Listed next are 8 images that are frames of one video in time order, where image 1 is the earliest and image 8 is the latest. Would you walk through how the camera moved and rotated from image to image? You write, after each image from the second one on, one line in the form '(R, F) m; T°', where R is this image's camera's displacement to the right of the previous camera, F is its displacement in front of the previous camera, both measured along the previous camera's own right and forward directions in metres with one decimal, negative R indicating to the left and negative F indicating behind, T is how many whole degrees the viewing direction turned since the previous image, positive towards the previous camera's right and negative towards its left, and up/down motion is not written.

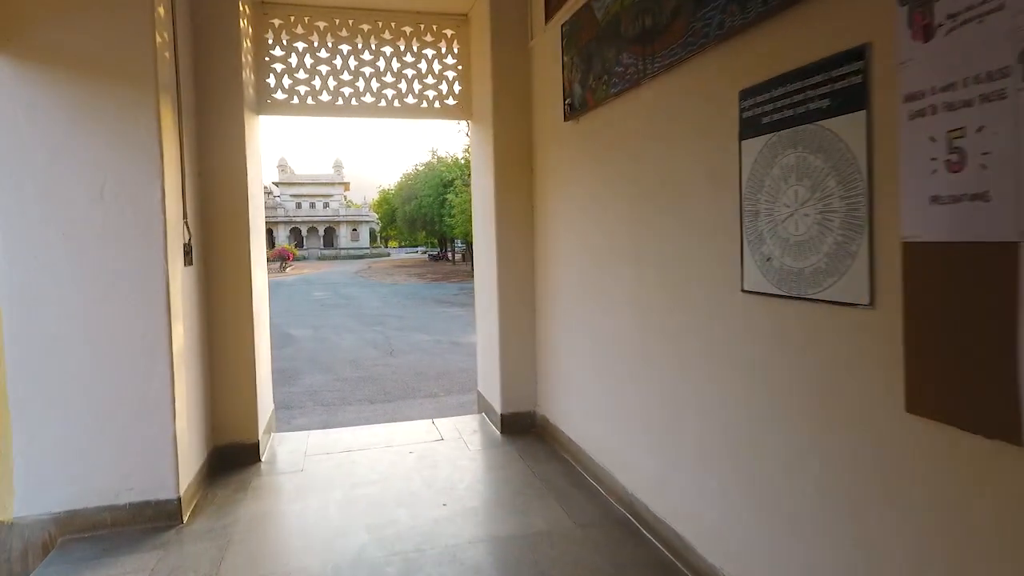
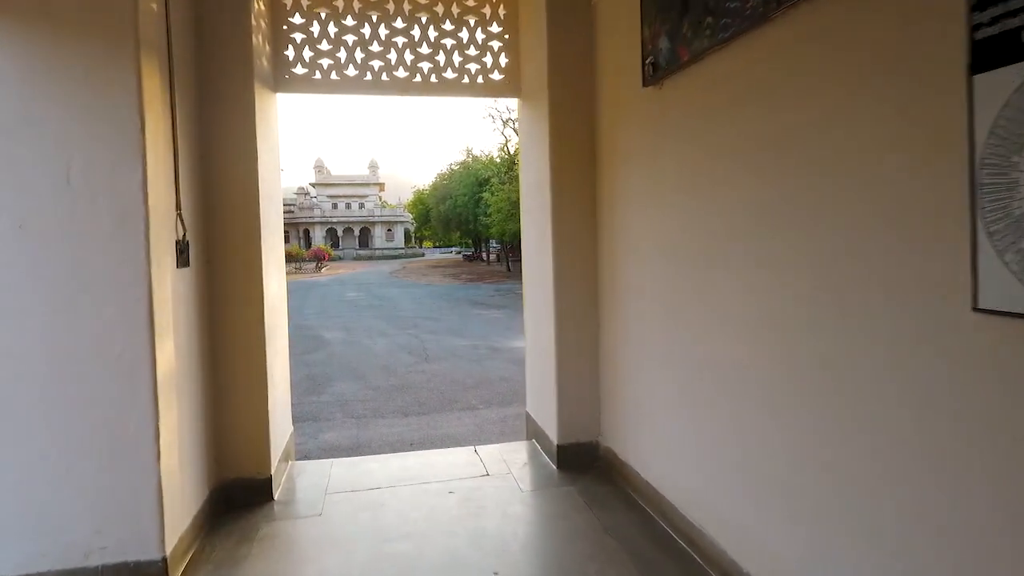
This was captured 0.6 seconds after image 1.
(-0.2, +0.8) m; -3°
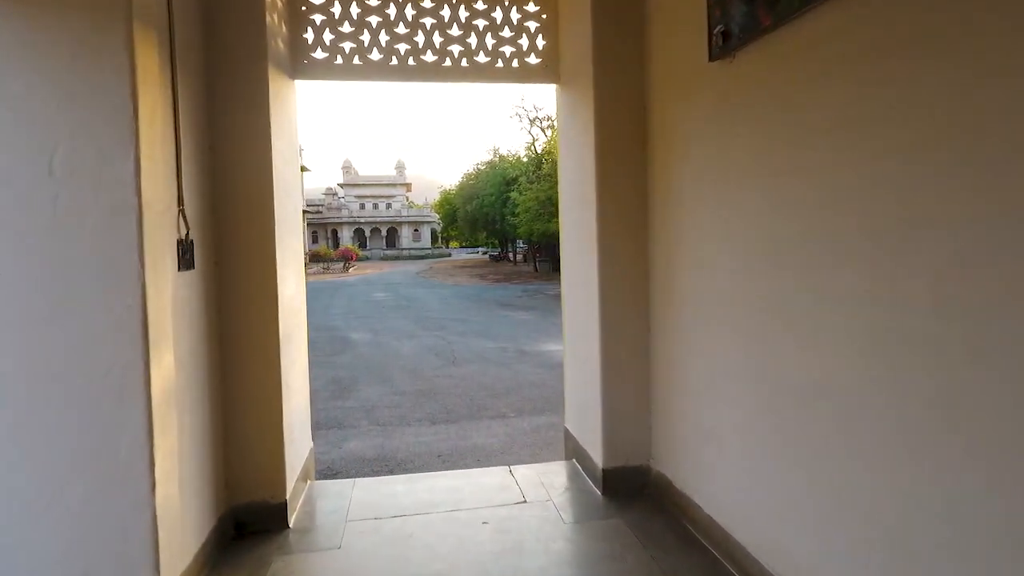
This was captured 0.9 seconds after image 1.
(-0.1, +0.4) m; -2°
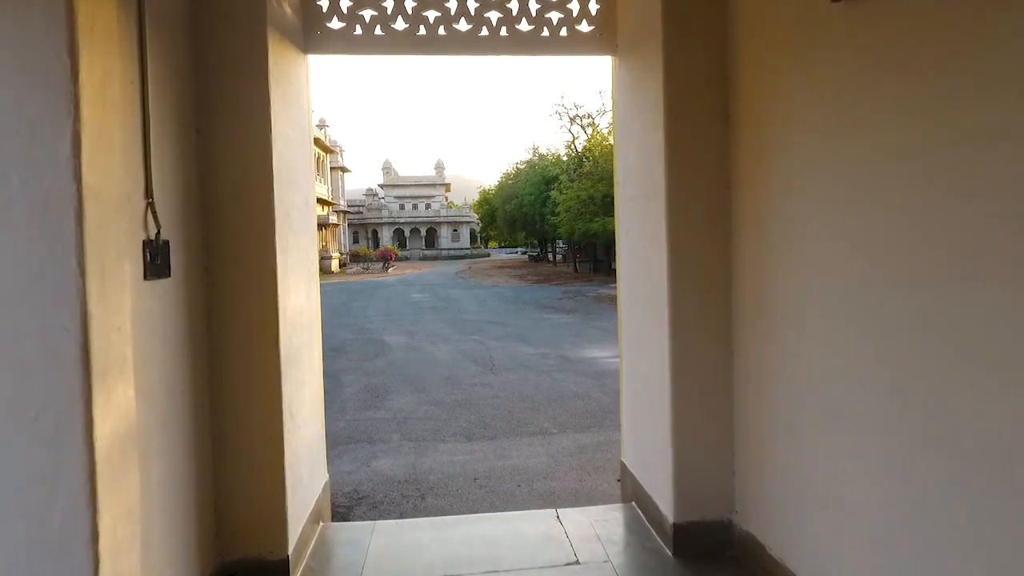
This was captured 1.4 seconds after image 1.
(-0.1, +0.7) m; -3°
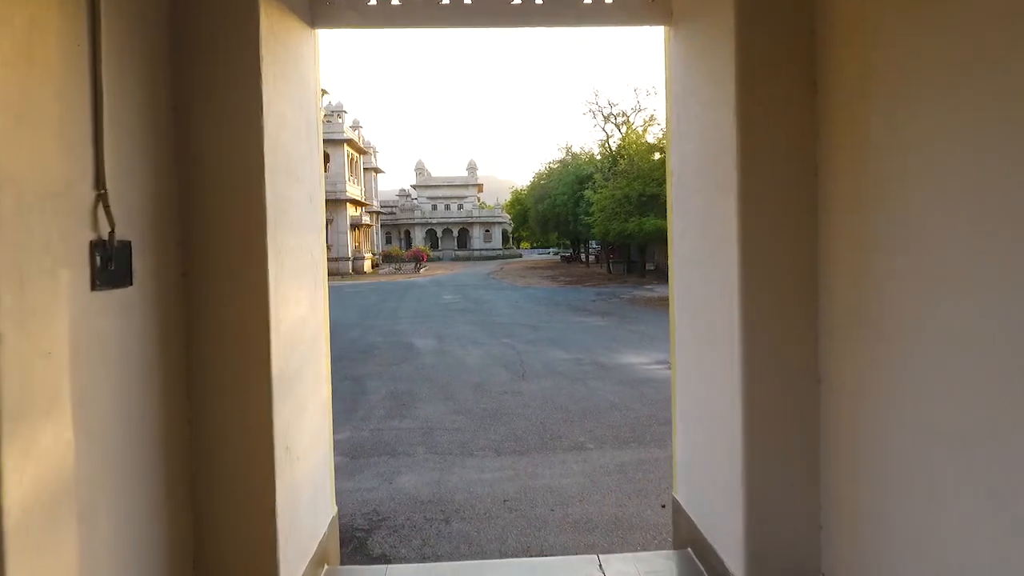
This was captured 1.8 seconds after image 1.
(0.0, +0.5) m; -3°
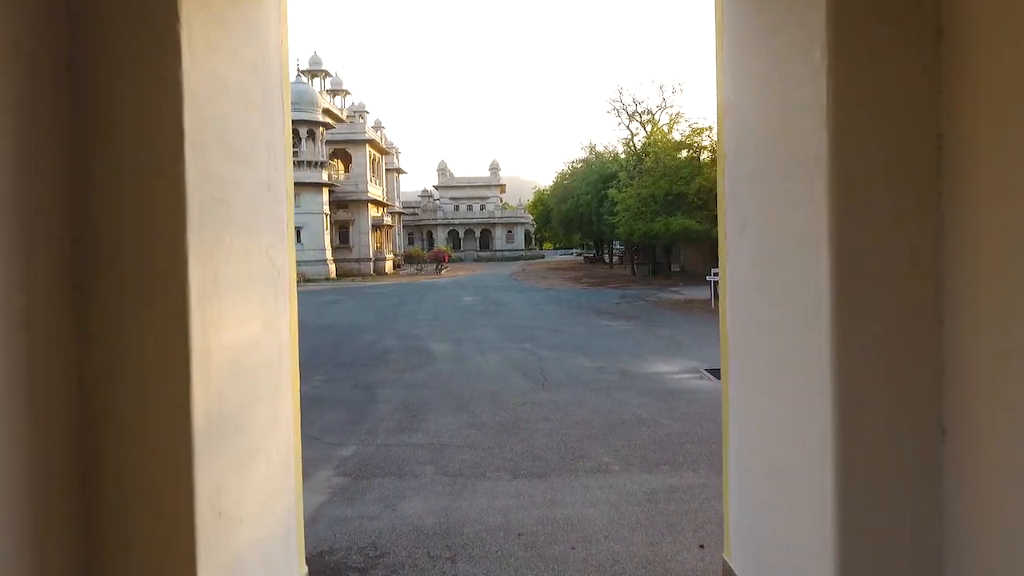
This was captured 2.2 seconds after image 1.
(0.0, +0.6) m; -2°
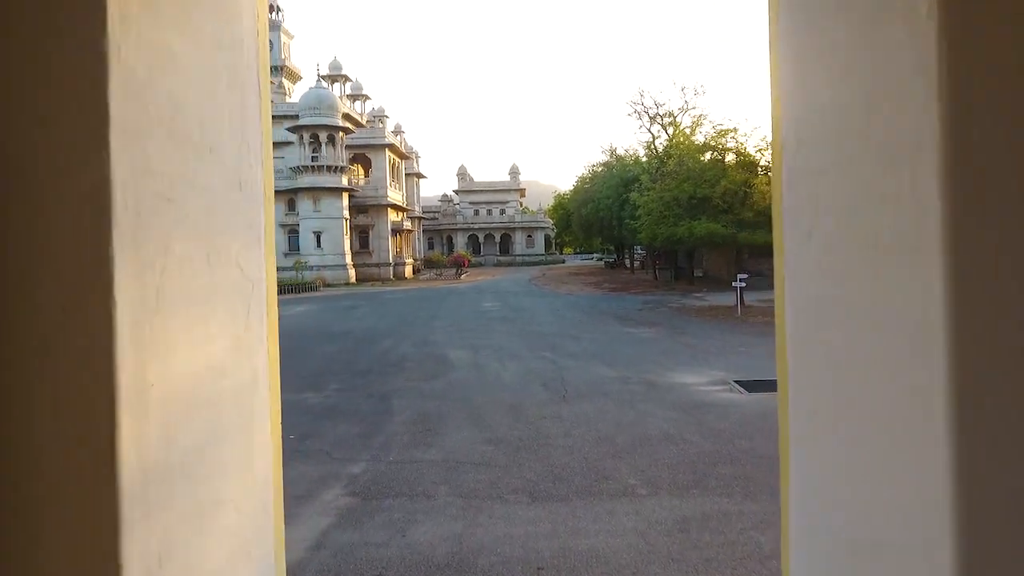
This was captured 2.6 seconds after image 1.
(0.0, +0.4) m; -2°
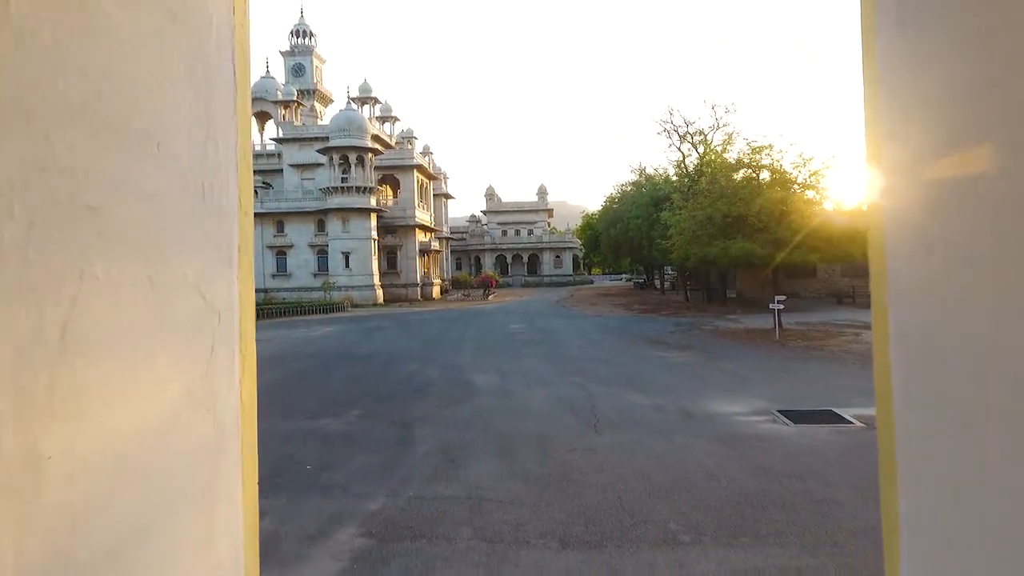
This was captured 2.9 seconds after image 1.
(0.0, +0.4) m; -2°
